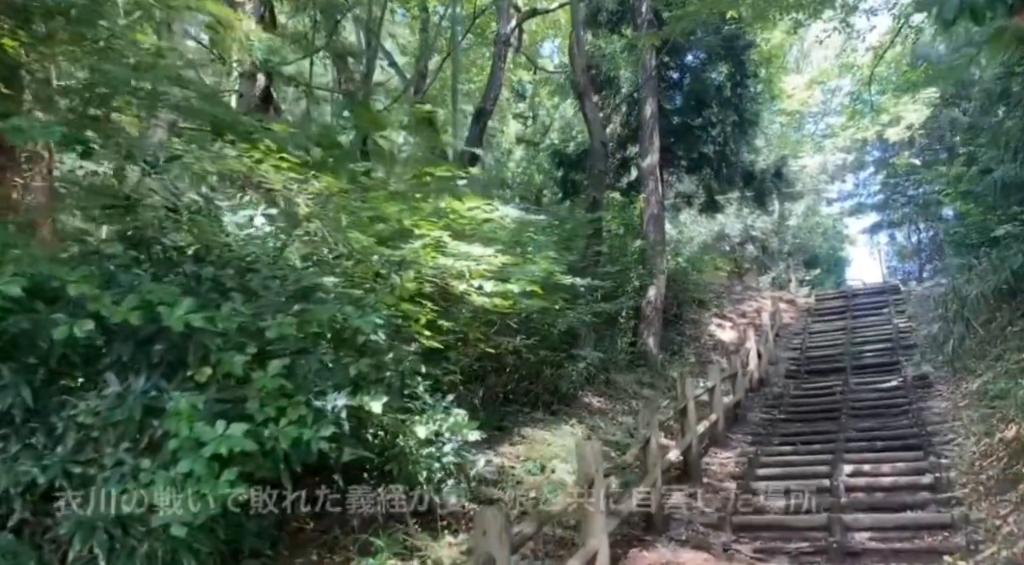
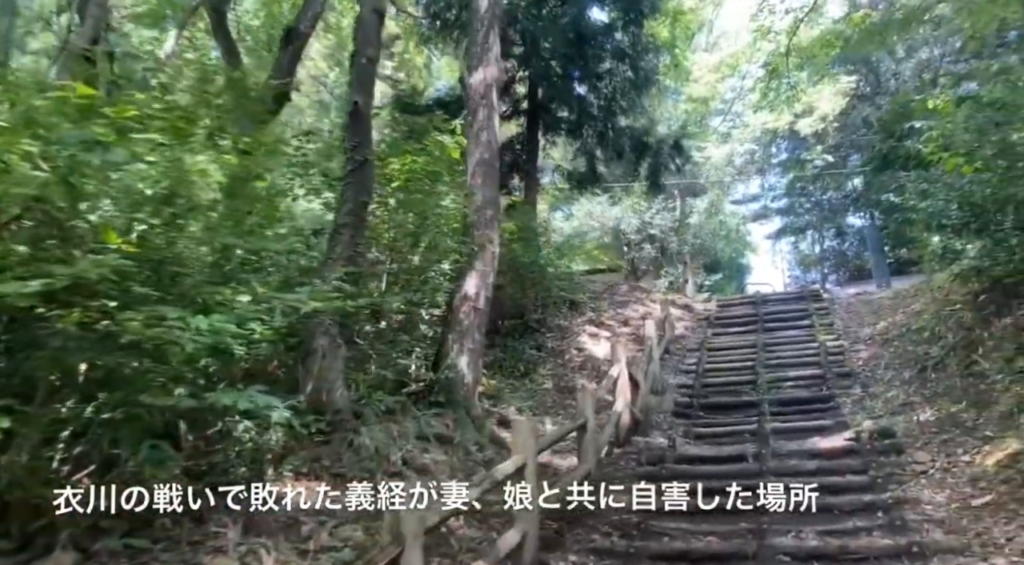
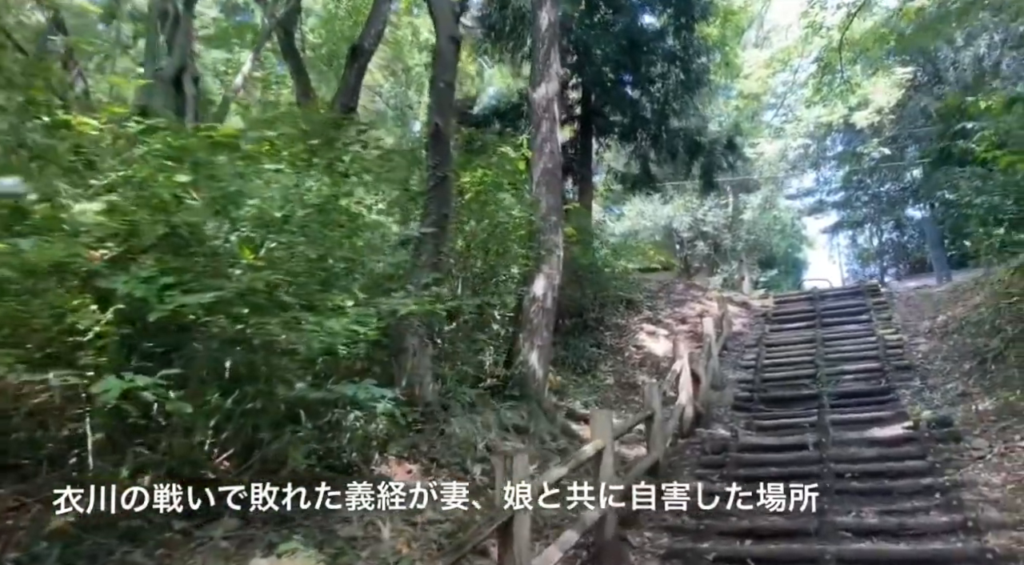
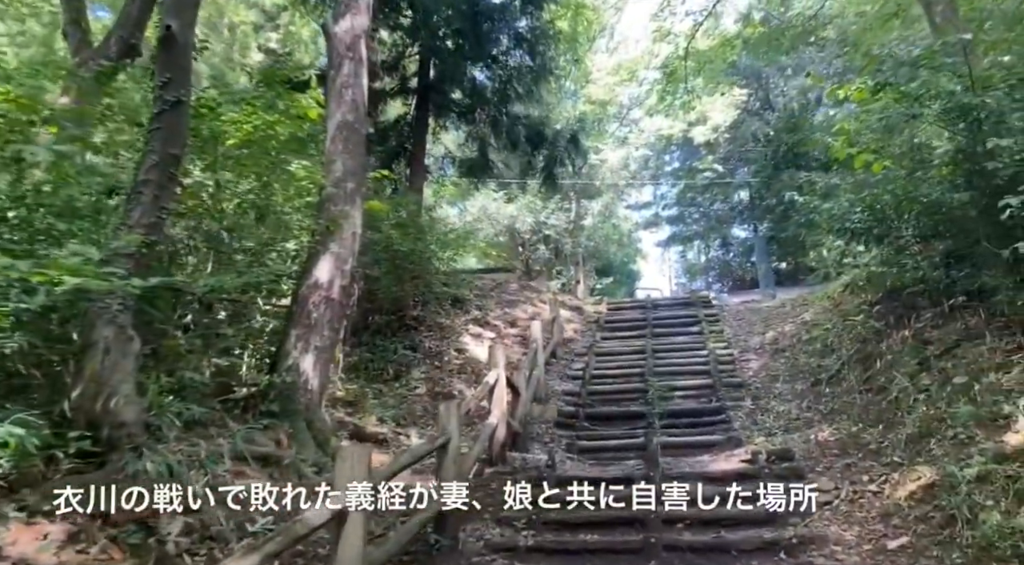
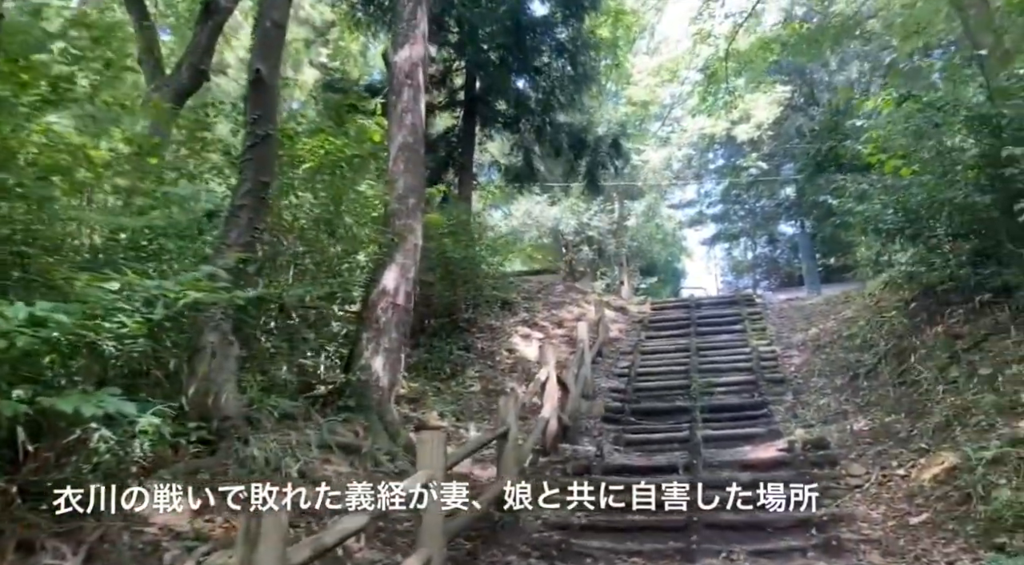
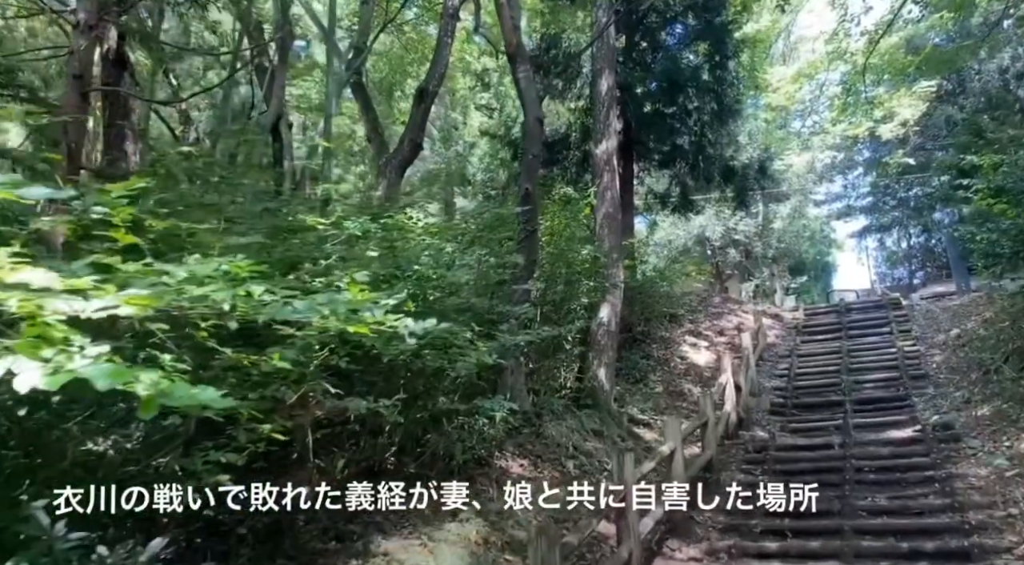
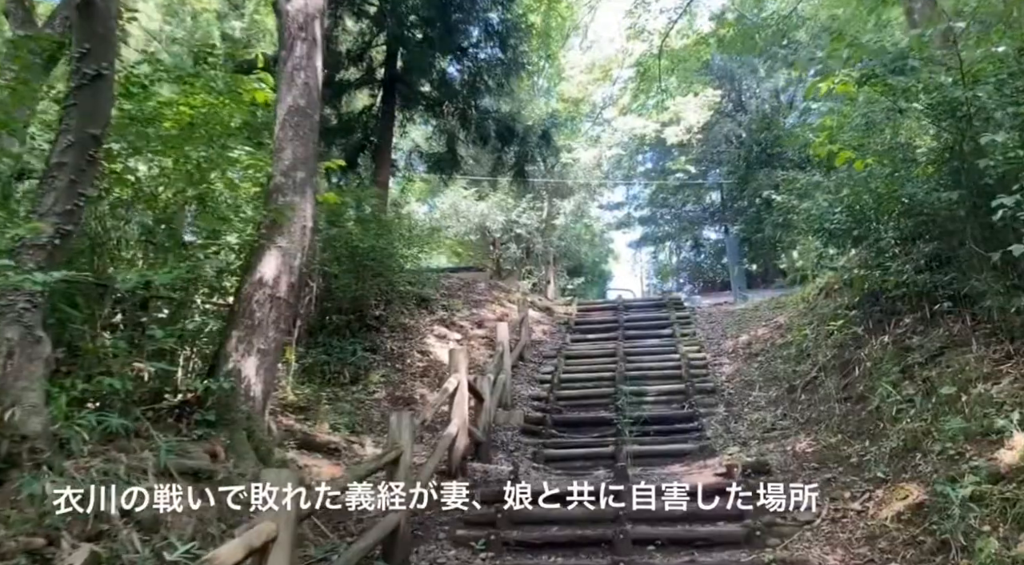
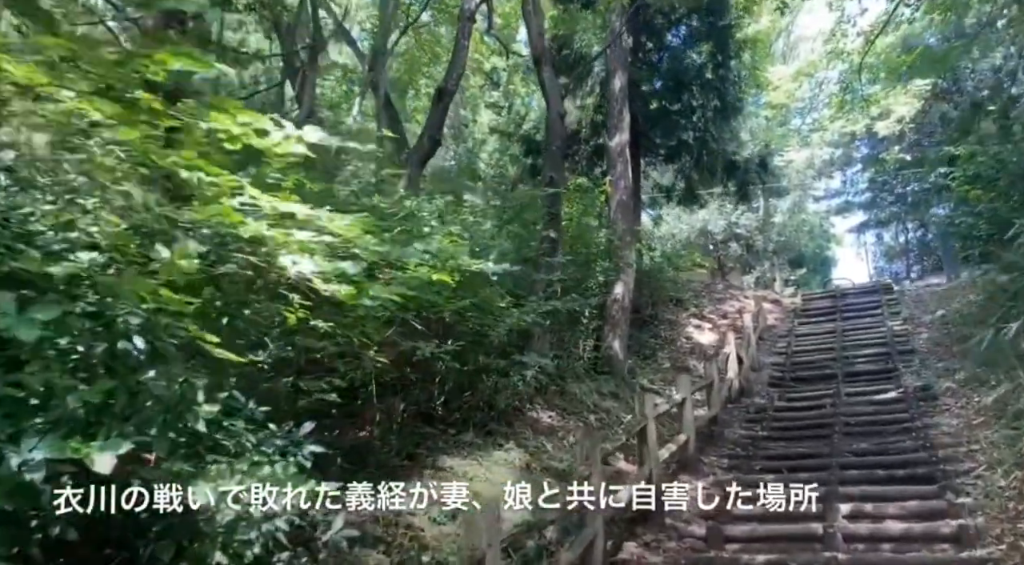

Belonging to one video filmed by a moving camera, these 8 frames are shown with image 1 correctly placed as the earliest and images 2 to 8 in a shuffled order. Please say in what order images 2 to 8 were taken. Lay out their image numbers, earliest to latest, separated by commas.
8, 6, 3, 2, 5, 4, 7
